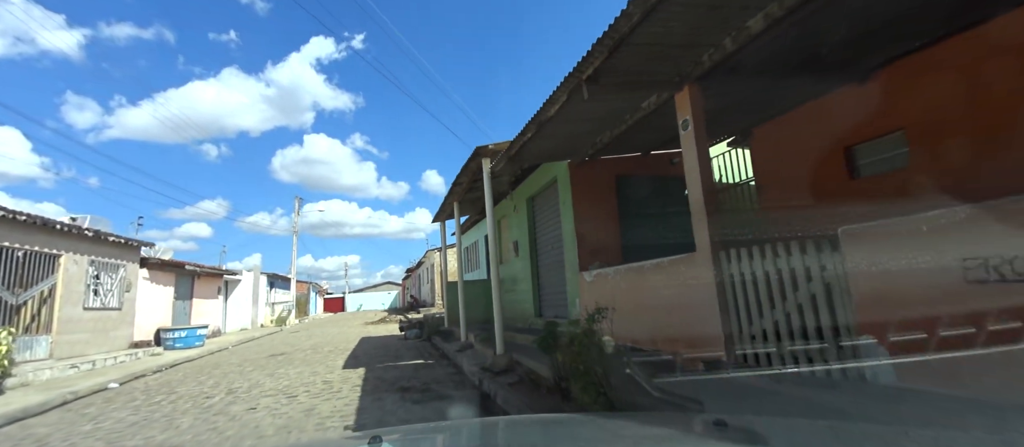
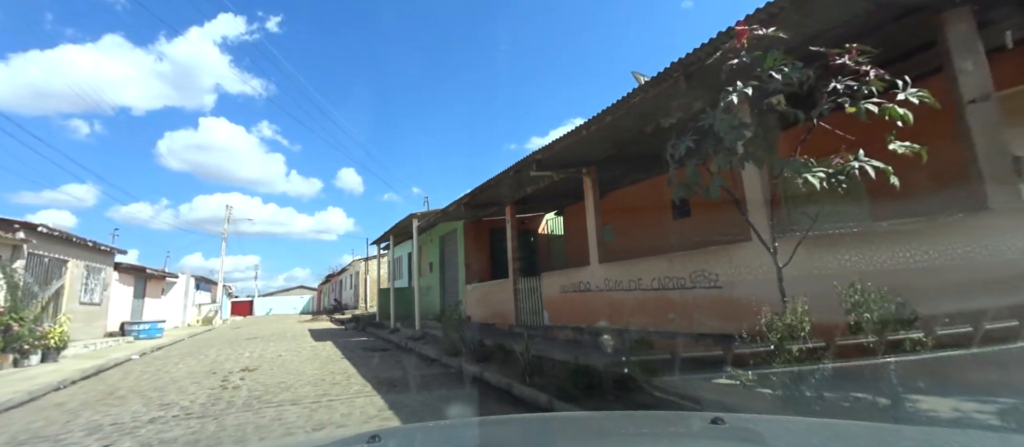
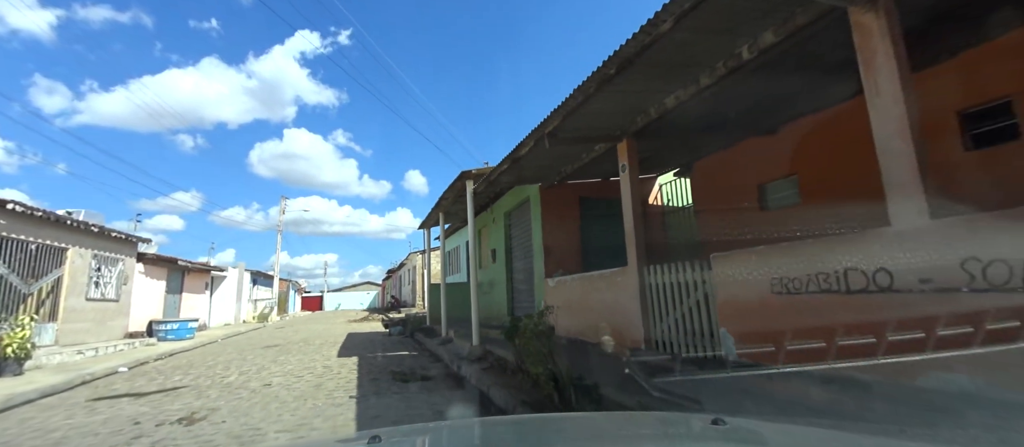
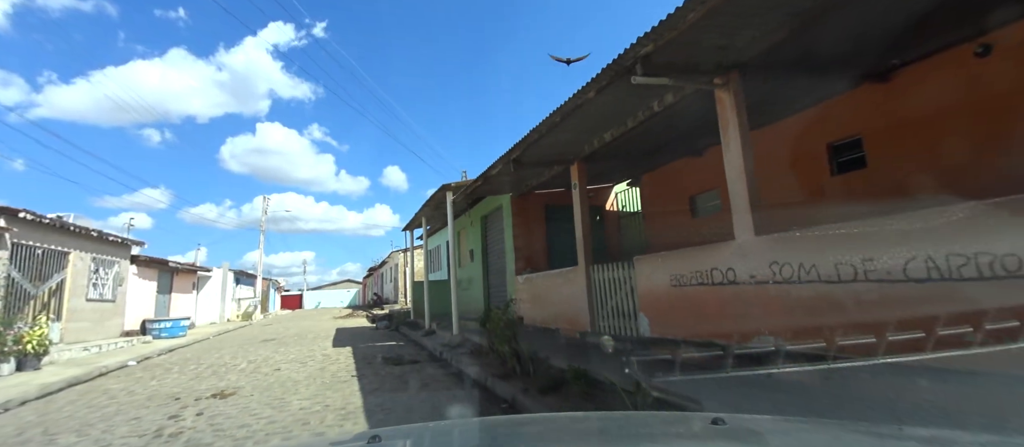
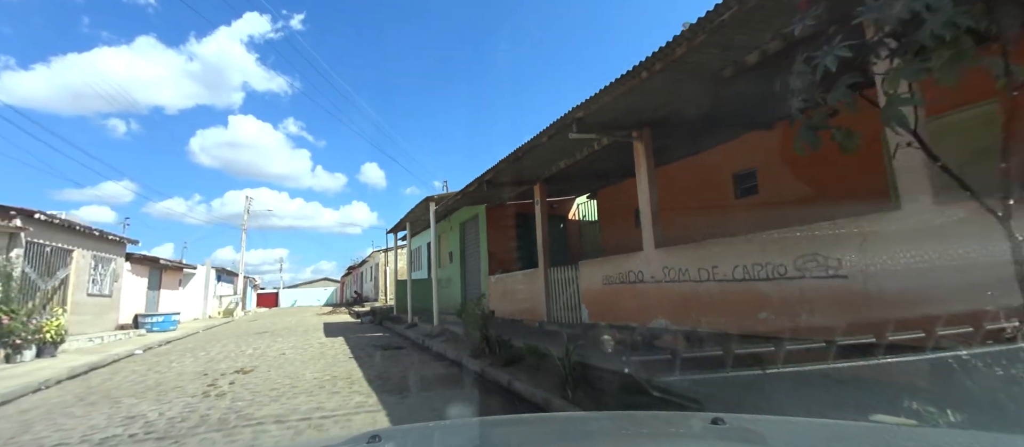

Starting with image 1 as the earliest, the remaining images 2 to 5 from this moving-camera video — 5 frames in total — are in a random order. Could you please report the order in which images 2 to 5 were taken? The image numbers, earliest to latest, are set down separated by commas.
3, 4, 5, 2
